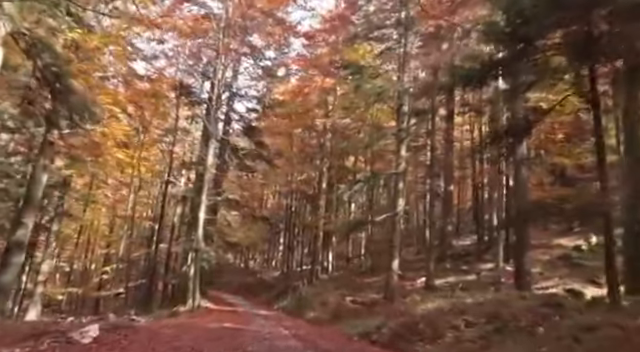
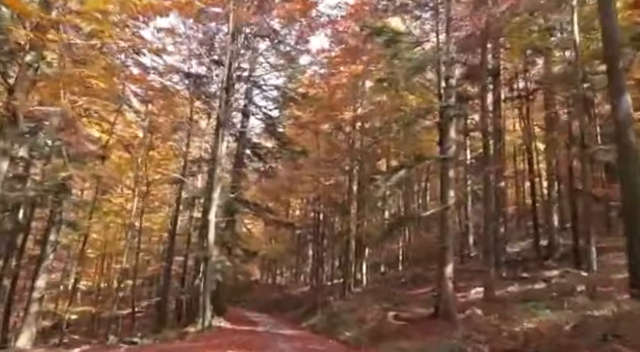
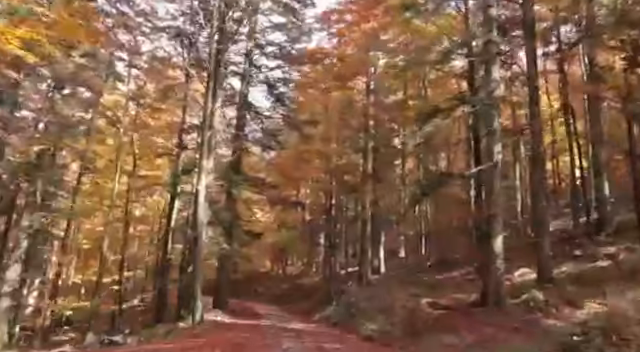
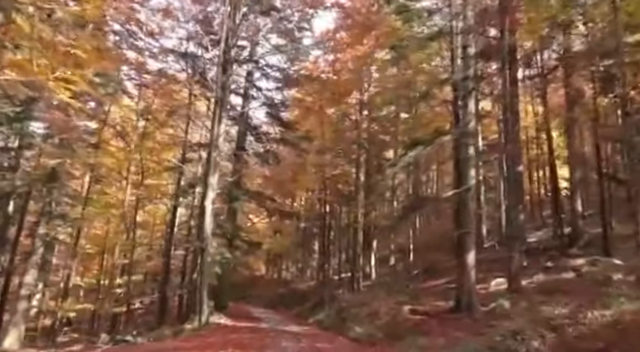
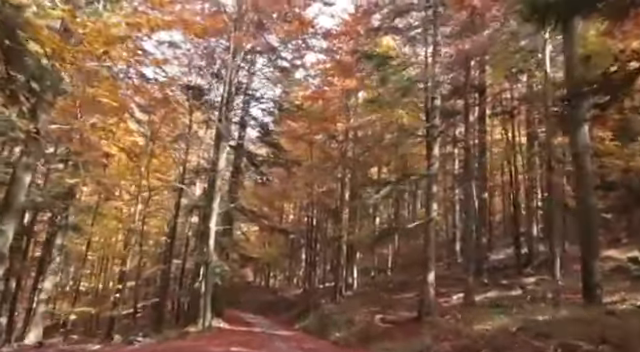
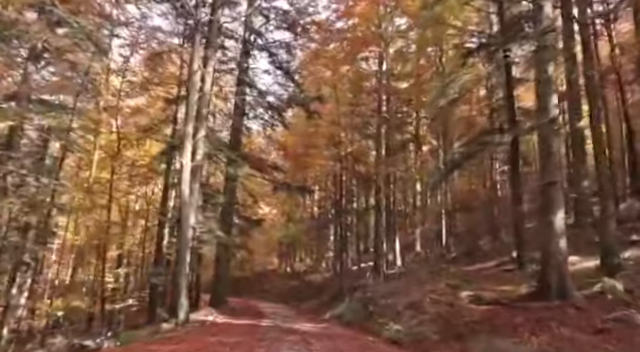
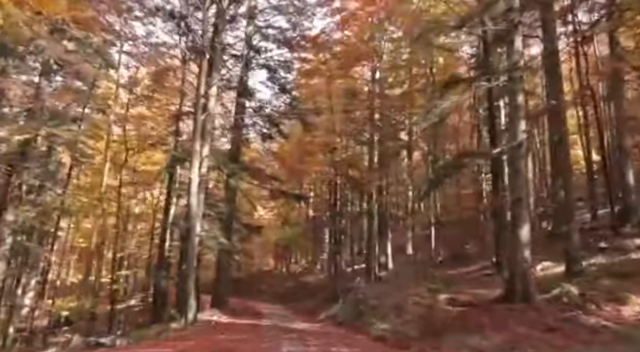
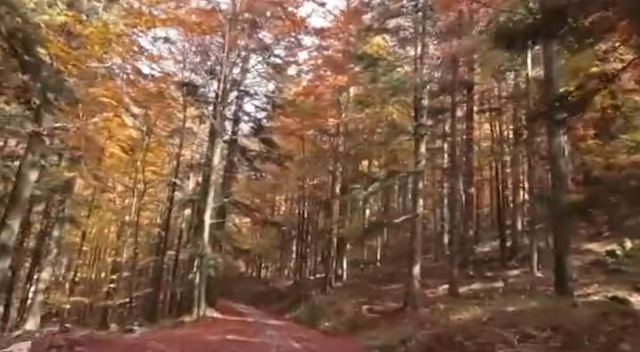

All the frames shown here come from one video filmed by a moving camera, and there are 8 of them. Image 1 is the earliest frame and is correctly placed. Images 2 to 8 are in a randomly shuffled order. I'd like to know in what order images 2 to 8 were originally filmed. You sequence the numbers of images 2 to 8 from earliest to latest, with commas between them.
8, 5, 2, 4, 3, 7, 6
